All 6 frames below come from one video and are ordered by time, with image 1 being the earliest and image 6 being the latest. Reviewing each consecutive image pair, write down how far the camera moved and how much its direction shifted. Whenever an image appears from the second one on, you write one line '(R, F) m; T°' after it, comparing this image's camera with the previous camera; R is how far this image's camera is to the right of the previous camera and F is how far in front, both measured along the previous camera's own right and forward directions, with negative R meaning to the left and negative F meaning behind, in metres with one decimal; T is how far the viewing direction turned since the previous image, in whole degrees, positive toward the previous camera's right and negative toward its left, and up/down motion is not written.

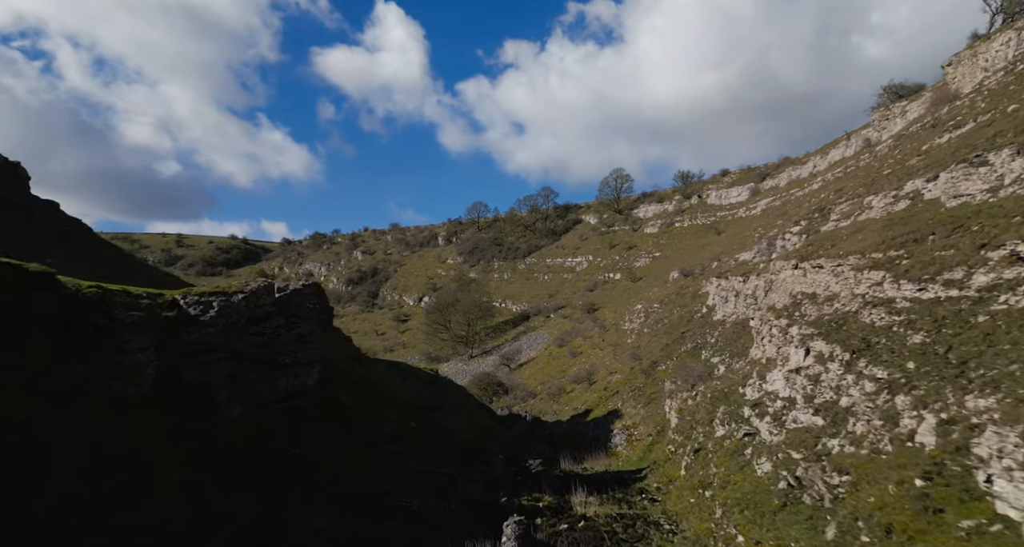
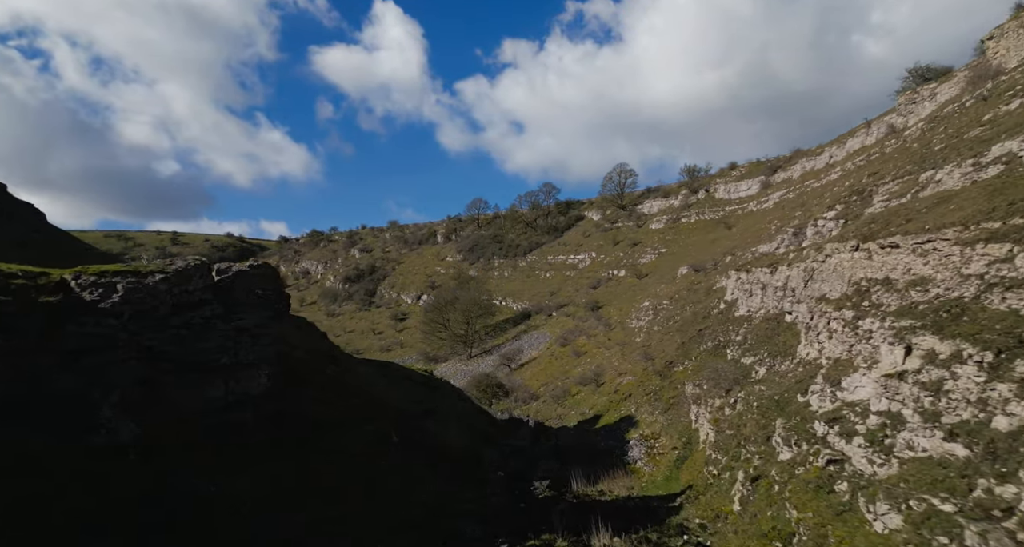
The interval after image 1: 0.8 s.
(0.0, +4.0) m; 0°
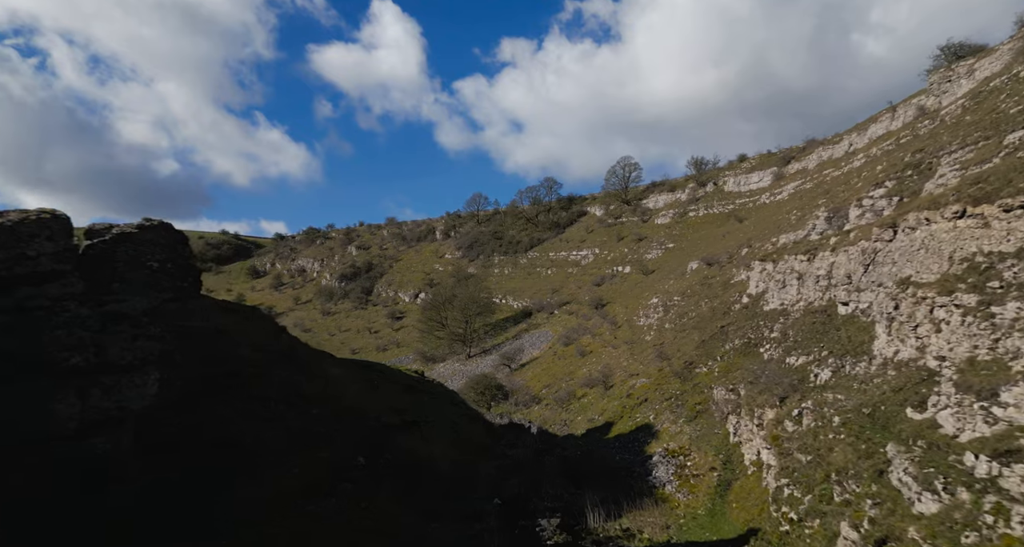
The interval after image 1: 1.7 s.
(0.0, +4.5) m; 0°
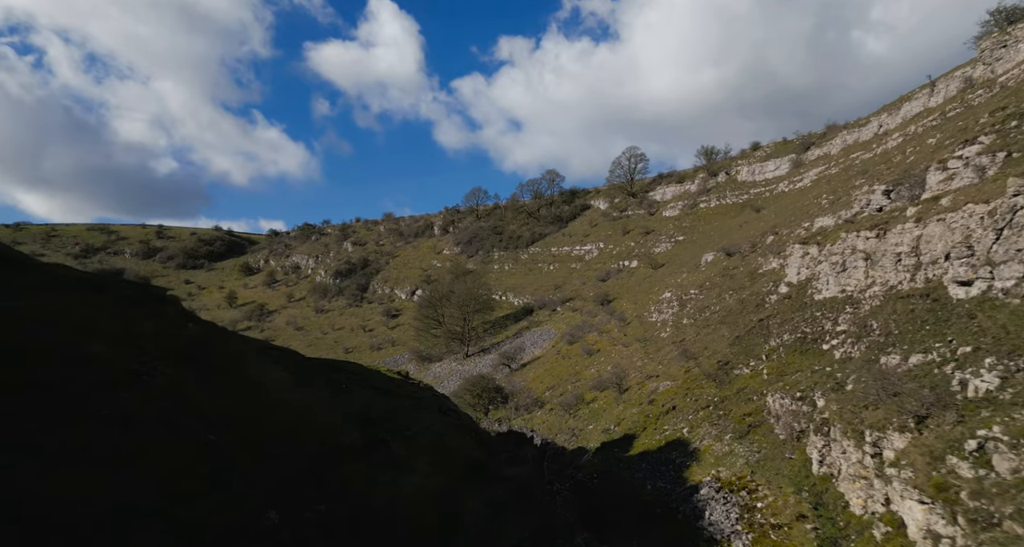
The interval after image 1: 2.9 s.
(0.0, +5.9) m; 0°
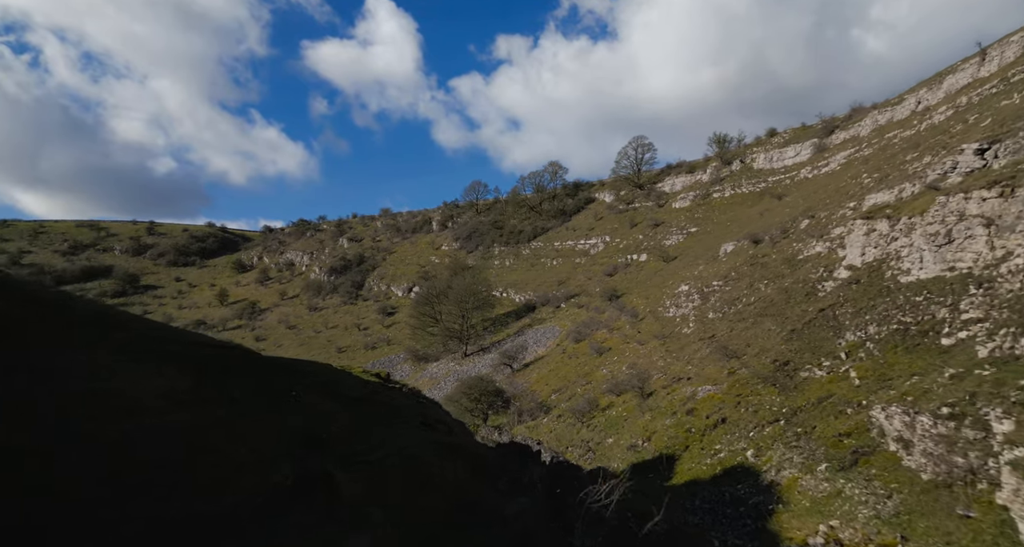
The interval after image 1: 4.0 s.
(-0.1, +6.2) m; 0°
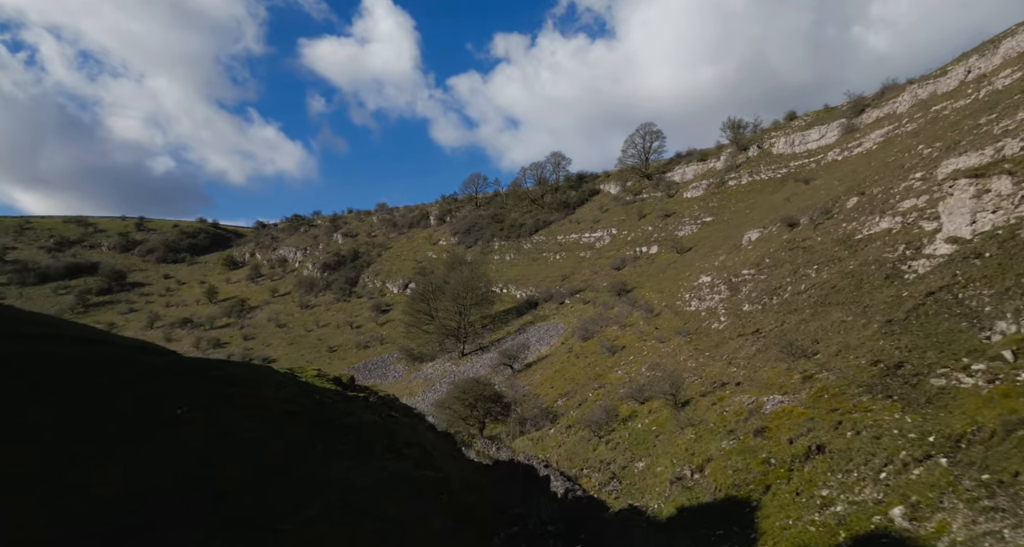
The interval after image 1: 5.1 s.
(0.0, +6.8) m; 0°
